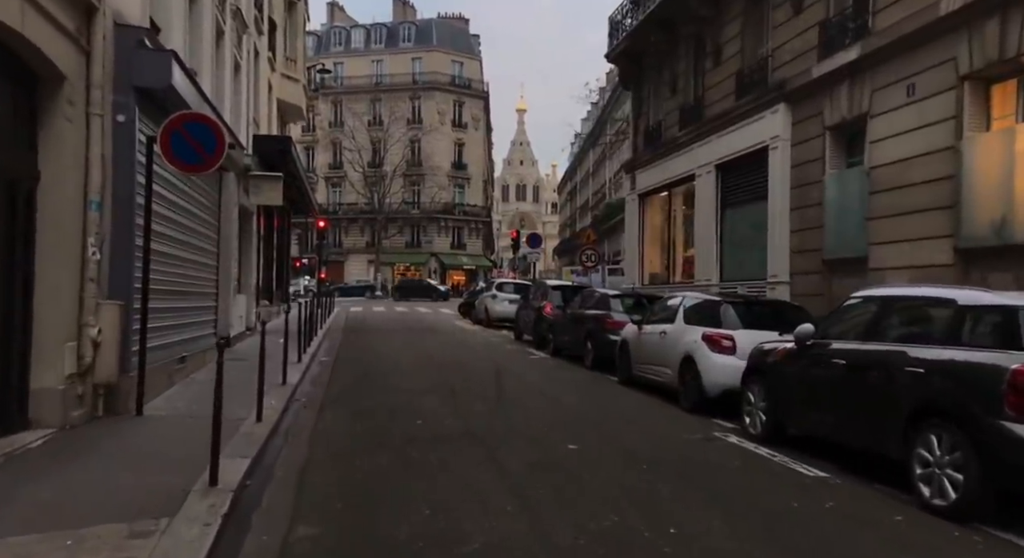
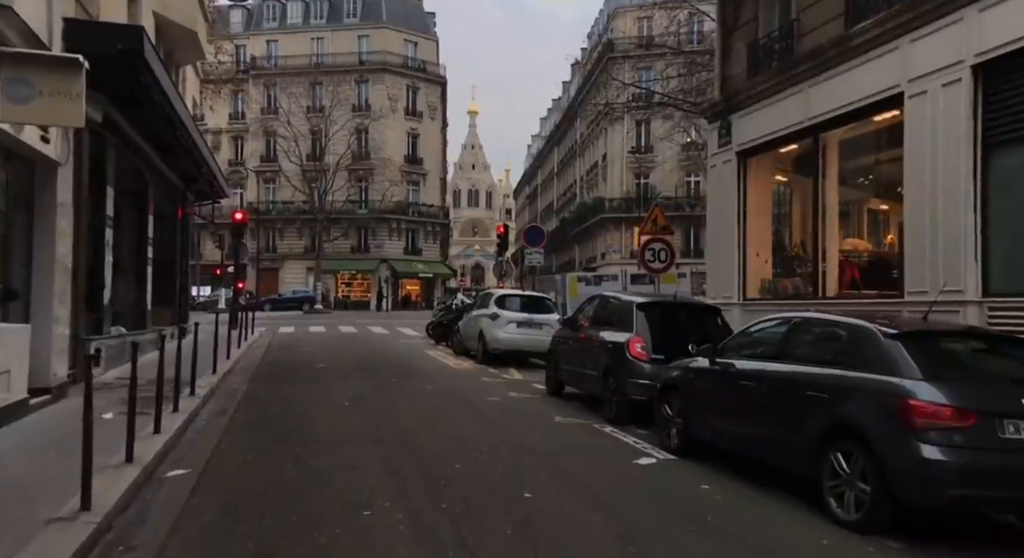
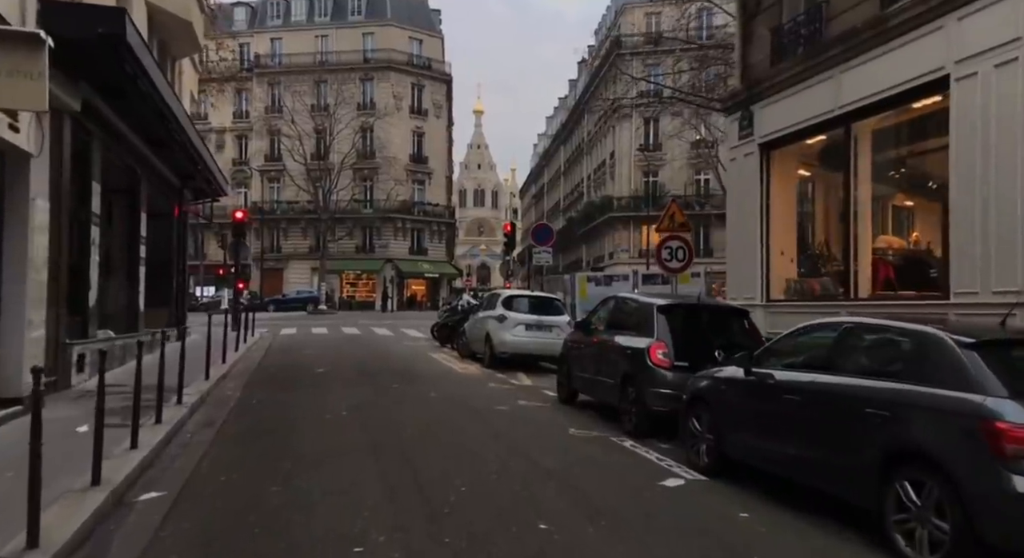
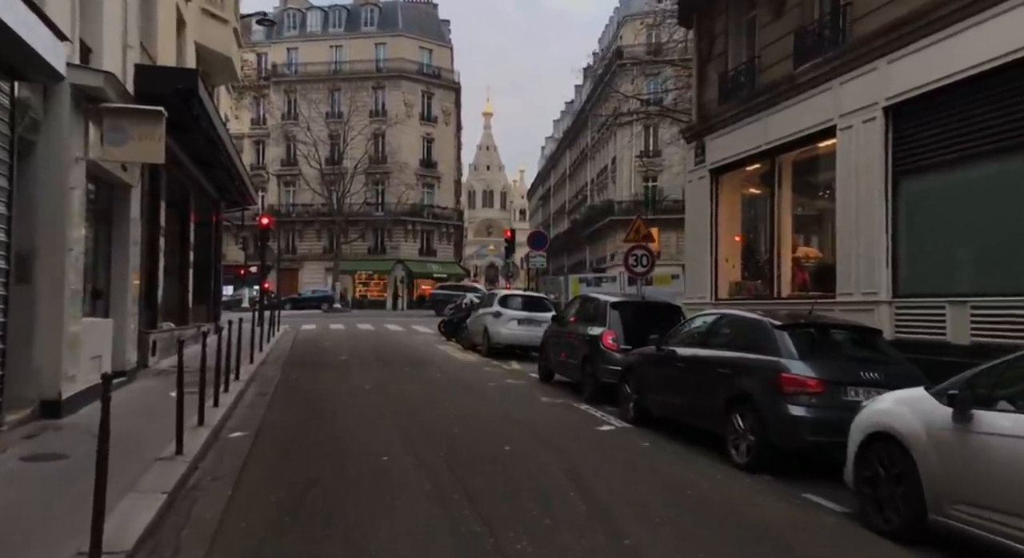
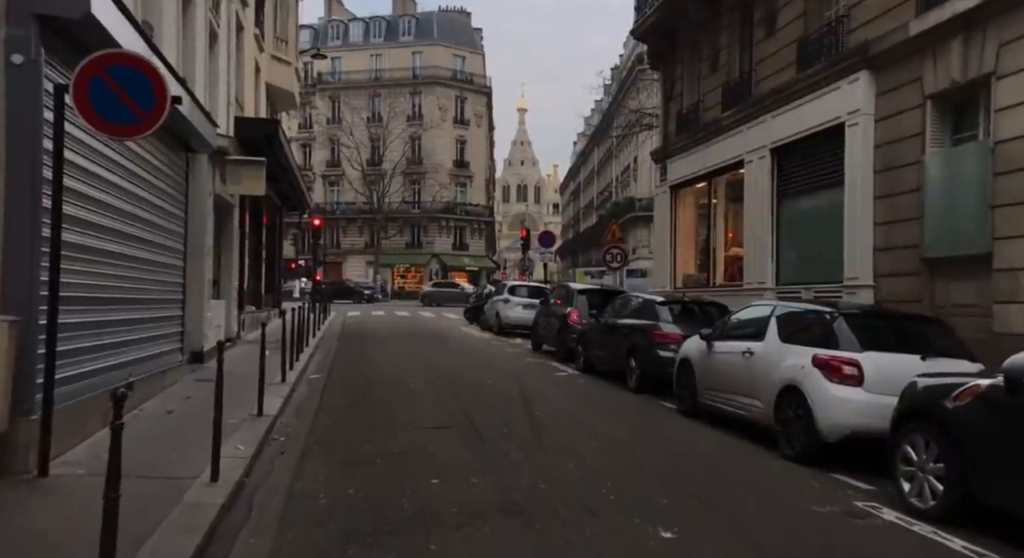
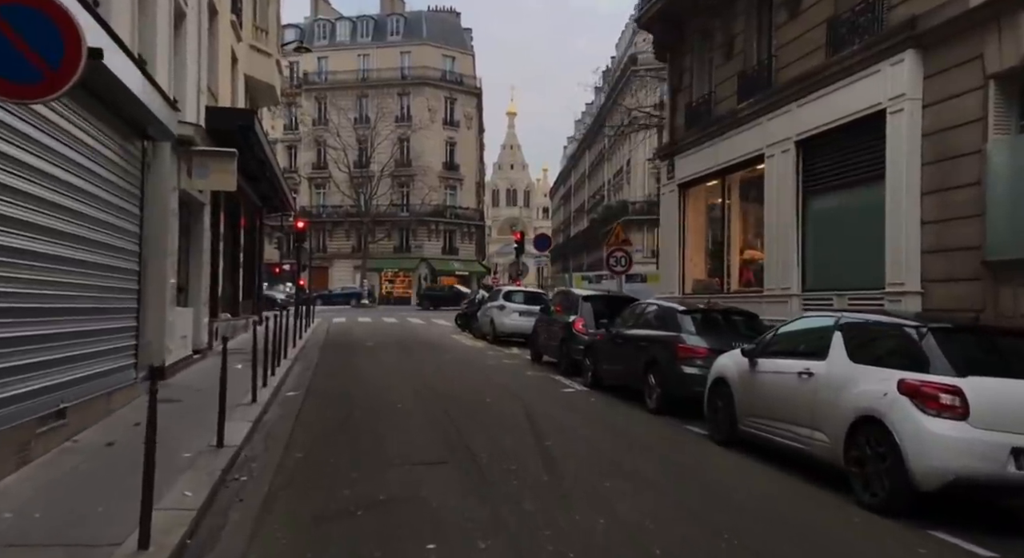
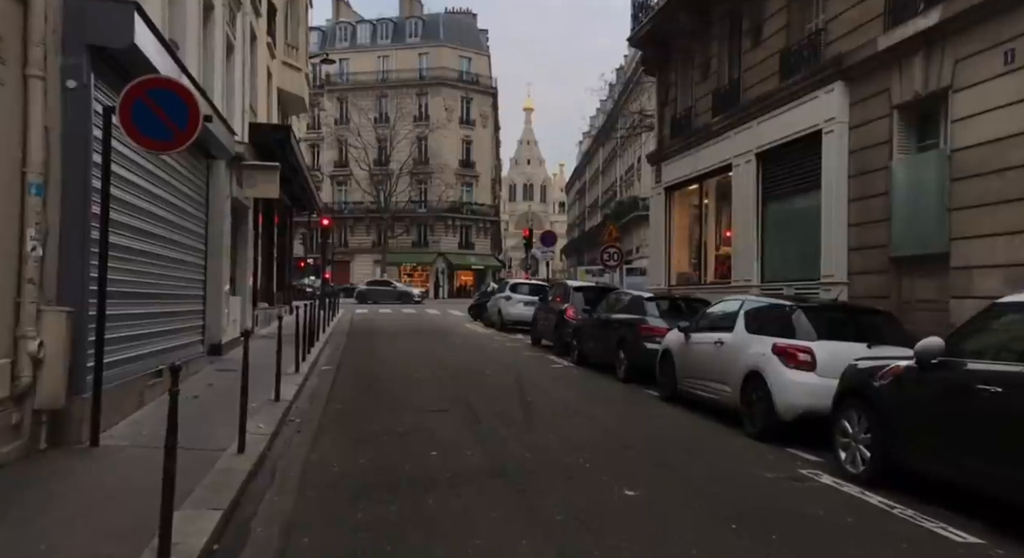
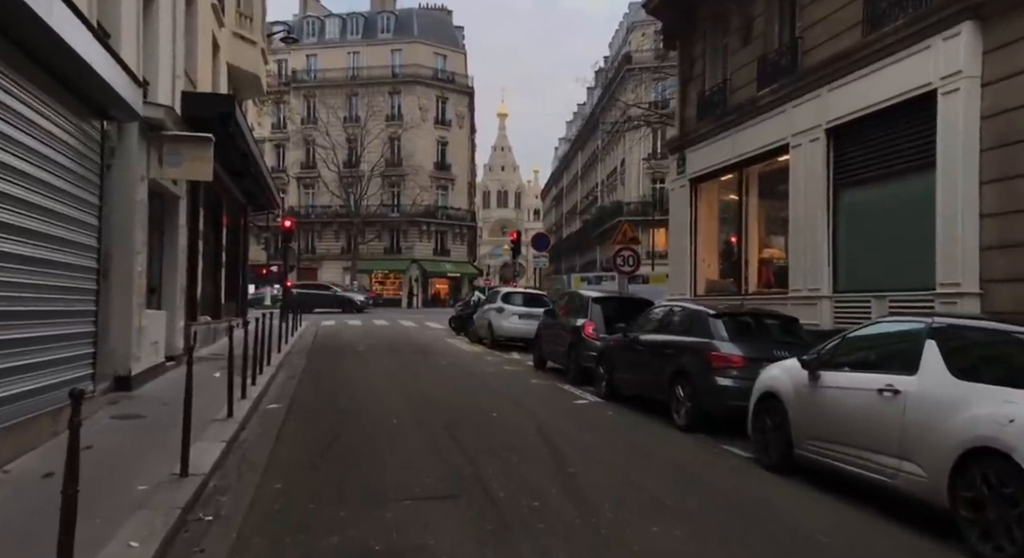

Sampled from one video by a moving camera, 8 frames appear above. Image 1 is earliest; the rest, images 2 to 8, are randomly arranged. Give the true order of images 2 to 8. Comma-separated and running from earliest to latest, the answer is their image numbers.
7, 5, 6, 8, 4, 2, 3
